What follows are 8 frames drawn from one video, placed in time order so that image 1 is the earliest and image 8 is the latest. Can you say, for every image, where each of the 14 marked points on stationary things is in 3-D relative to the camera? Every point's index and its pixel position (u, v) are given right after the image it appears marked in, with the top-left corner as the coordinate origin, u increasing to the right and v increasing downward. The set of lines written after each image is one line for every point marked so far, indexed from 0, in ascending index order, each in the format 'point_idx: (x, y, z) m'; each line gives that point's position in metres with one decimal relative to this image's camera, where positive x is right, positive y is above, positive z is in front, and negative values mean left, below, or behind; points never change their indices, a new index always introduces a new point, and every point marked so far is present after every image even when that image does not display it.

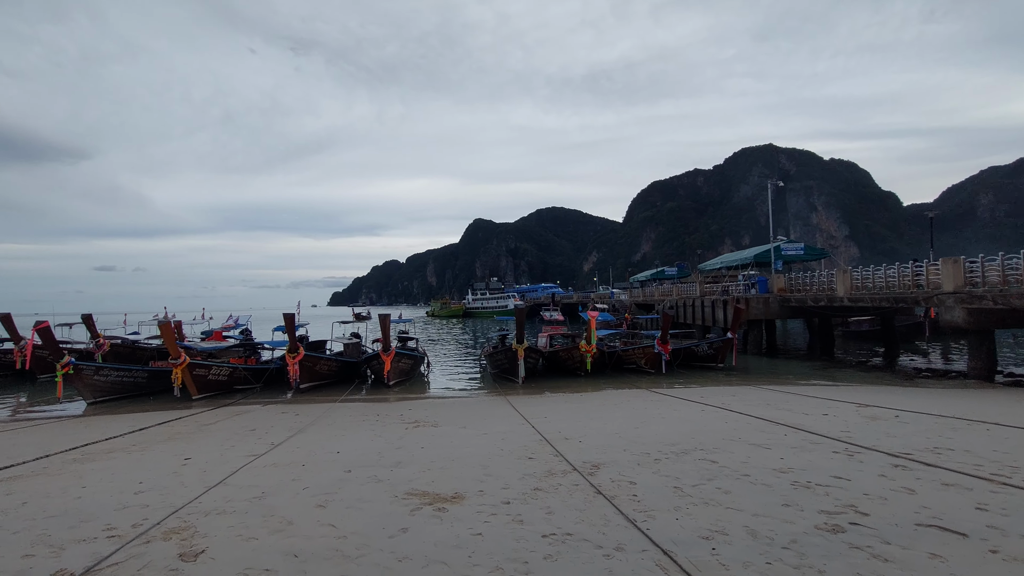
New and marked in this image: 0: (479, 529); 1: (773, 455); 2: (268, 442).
0: (-0.3, -2.0, +4.2) m
1: (+3.5, -2.3, +6.7) m
2: (-4.0, -2.6, +8.3) m
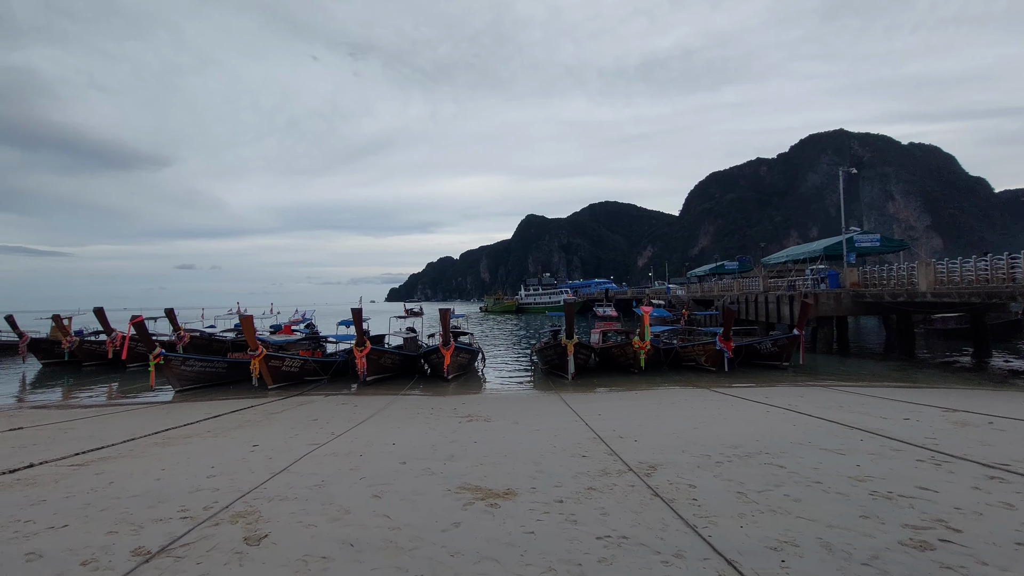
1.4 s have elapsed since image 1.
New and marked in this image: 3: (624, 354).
0: (+0.2, -2.0, +4.1) m
1: (+4.2, -2.2, +6.2) m
2: (-3.2, -2.5, +8.6) m
3: (+4.3, -2.6, +19.6) m
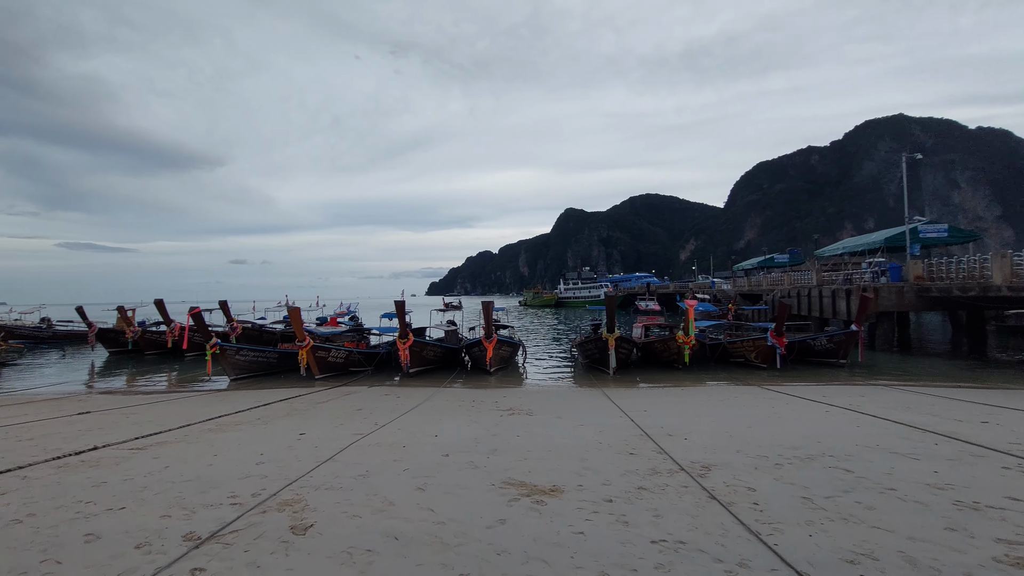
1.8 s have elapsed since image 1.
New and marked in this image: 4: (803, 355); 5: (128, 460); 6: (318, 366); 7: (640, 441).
0: (+0.5, -1.9, +3.9) m
1: (+4.7, -2.1, +5.7) m
2: (-2.4, -2.3, +8.7) m
3: (+5.9, -2.3, +19.0) m
4: (+10.8, -2.5, +18.6) m
5: (-4.9, -2.2, +6.4) m
6: (-6.8, -2.7, +17.5) m
7: (+1.8, -2.1, +6.9) m
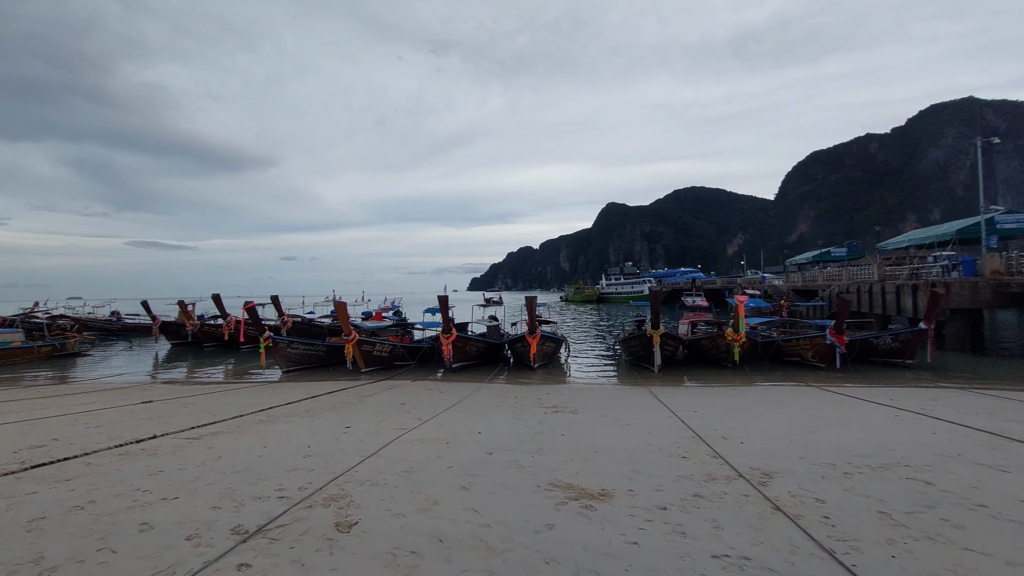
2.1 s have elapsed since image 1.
0: (+0.9, -1.8, +3.7) m
1: (+5.2, -2.0, +5.1) m
2: (-1.7, -2.2, +8.7) m
3: (+7.5, -2.2, +18.3) m
4: (+12.4, -2.3, +17.5) m
5: (-4.4, -2.1, +6.6) m
6: (-5.3, -2.6, +17.9) m
7: (+2.4, -2.1, +6.6) m
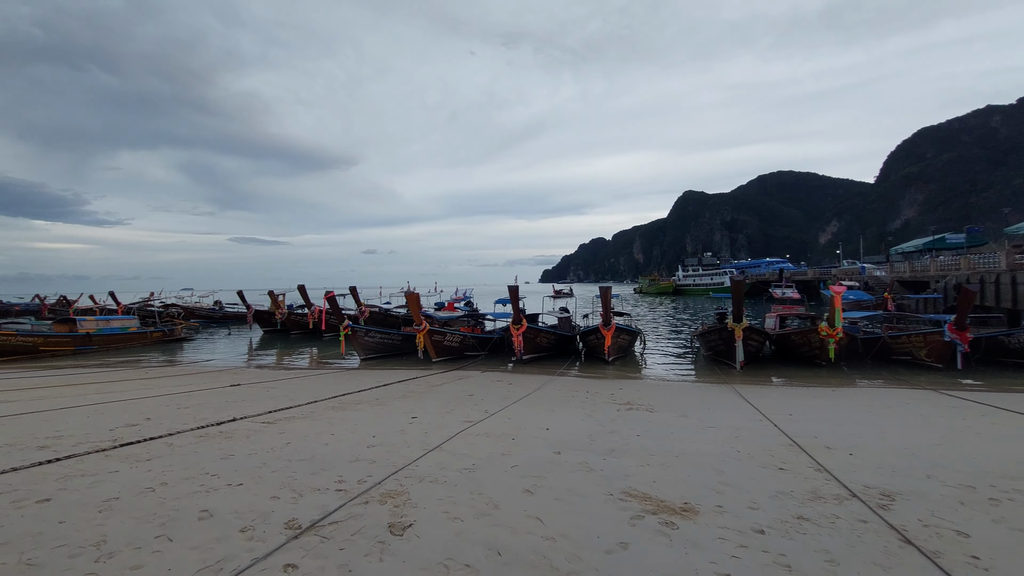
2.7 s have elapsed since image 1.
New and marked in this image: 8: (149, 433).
0: (+1.3, -1.7, +3.1) m
1: (+5.8, -1.9, +3.9) m
2: (-0.5, -2.0, +8.4) m
3: (+9.9, -1.8, +16.6) m
4: (+14.6, -2.0, +15.2) m
5: (-3.5, -2.0, +6.8) m
6: (-2.8, -2.2, +18.0) m
7: (+3.2, -1.9, +5.8) m
8: (-5.0, -2.0, +6.9) m
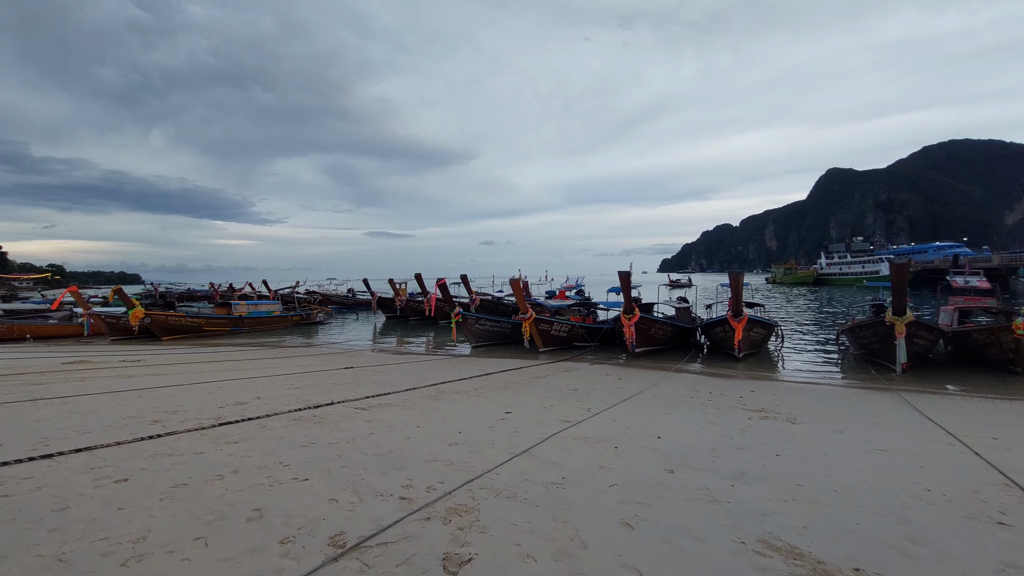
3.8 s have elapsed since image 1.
0: (+1.6, -1.6, +1.9) m
1: (+6.2, -1.7, +1.7) m
2: (+1.1, -1.8, +7.5) m
3: (+13.1, -1.5, +13.1) m
4: (+17.4, -1.7, +10.6) m
5: (-2.2, -1.7, +6.6) m
6: (+1.0, -1.8, +17.4) m
7: (+4.1, -1.7, +4.1) m
8: (-3.7, -1.8, +7.0) m
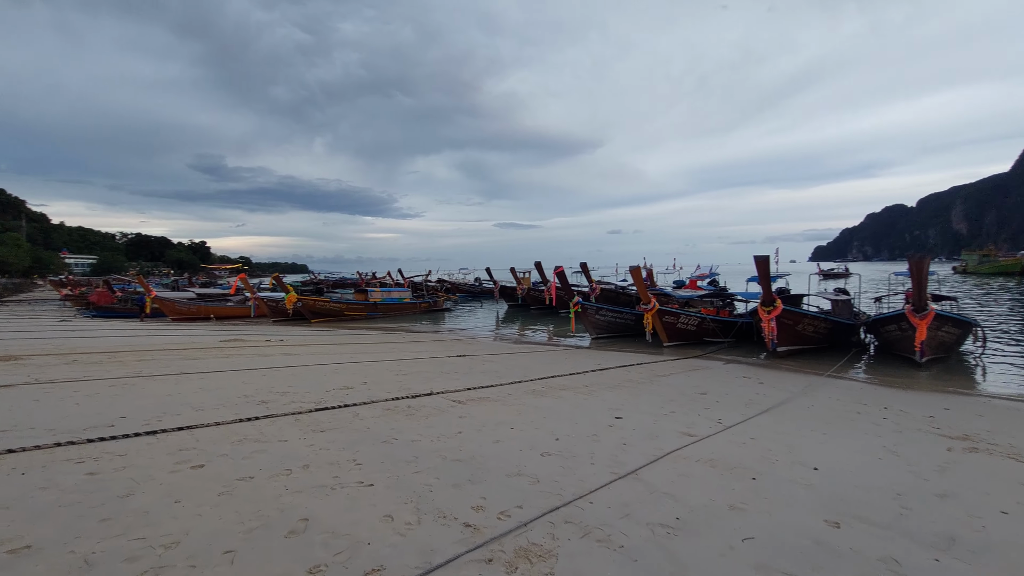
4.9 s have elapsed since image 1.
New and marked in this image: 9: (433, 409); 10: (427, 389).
0: (+1.6, -1.5, +0.6) m
1: (+6.0, -1.7, -0.7) m
2: (+2.5, -1.6, +6.2) m
3: (+15.5, -1.3, +8.7) m
4: (+19.0, -1.6, +5.3) m
5: (-0.9, -1.6, +6.1) m
6: (+4.9, -1.4, +15.8) m
7: (+4.5, -1.6, +2.1) m
8: (-2.2, -1.5, +6.9) m
9: (-1.0, -1.5, +6.4) m
10: (-1.4, -1.6, +7.9) m
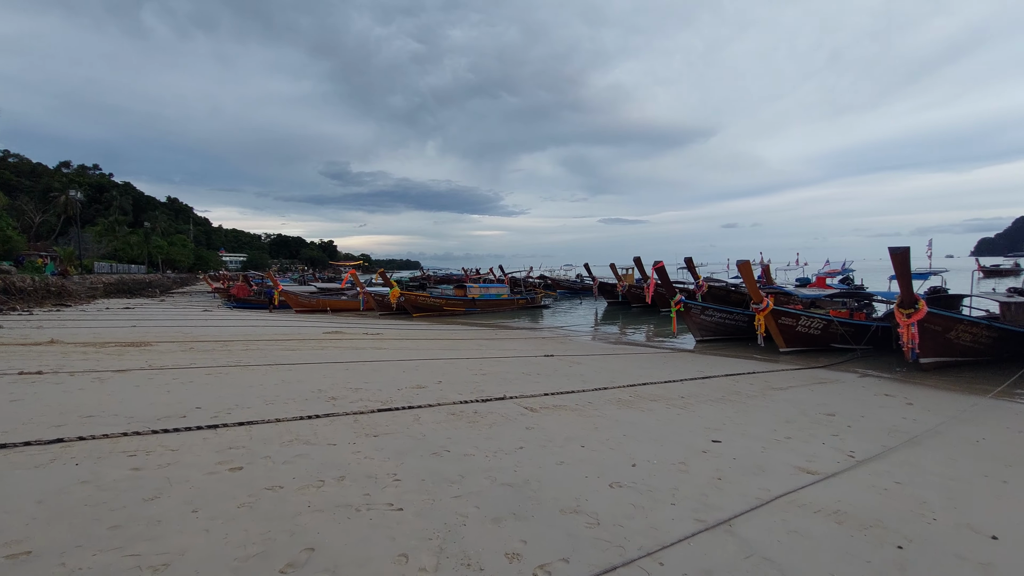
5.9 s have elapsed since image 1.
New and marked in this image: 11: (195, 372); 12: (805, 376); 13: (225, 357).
0: (+1.3, -1.5, -0.3) m
1: (+5.3, -1.8, -2.5) m
2: (+3.2, -1.6, +4.9) m
3: (+16.5, -1.4, +4.7) m
4: (+19.2, -1.8, +0.6) m
5: (-0.1, -1.5, +5.5) m
6: (+7.5, -1.4, +13.8) m
7: (+4.4, -1.7, +0.6) m
8: (-1.2, -1.5, +6.6) m
9: (-0.2, -1.5, +5.9) m
10: (-0.2, -1.5, +7.3) m
11: (-4.8, -1.3, +7.6) m
12: (+6.2, -1.9, +10.7) m
13: (-5.3, -1.3, +9.3) m
